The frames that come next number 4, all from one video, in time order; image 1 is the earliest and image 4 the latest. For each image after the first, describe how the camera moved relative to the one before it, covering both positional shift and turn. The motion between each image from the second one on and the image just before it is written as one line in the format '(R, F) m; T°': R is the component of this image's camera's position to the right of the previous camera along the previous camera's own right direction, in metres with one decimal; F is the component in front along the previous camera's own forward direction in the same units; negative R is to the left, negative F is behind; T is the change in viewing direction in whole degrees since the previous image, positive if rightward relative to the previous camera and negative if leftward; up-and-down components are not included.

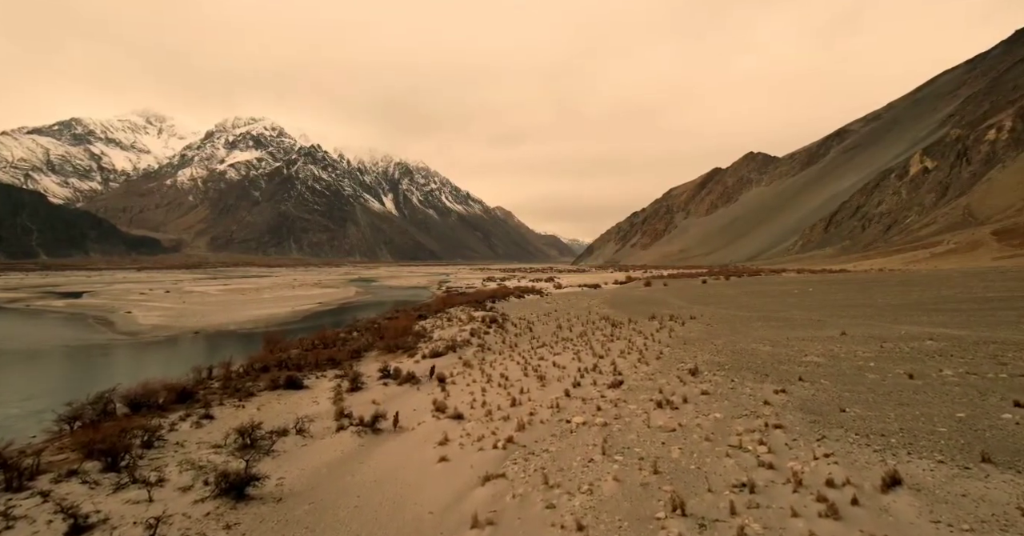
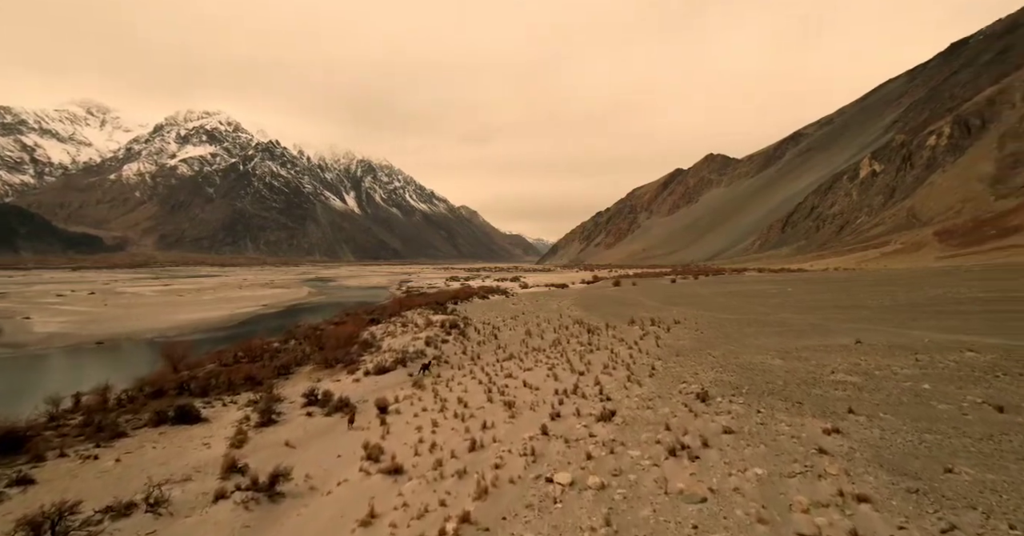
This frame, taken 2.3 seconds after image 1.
(+0.1, +2.9) m; +4°
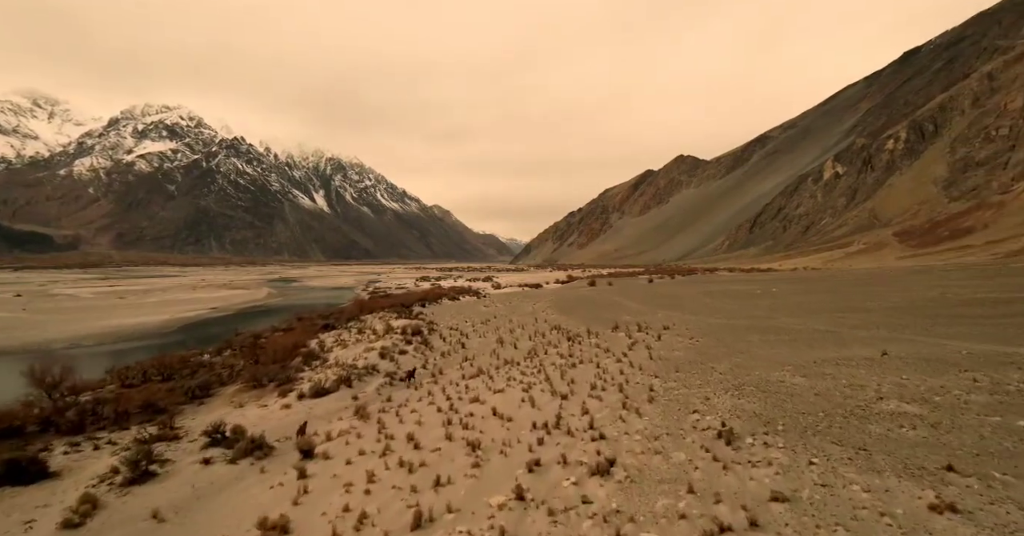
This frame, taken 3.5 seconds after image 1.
(+0.2, +2.6) m; +3°
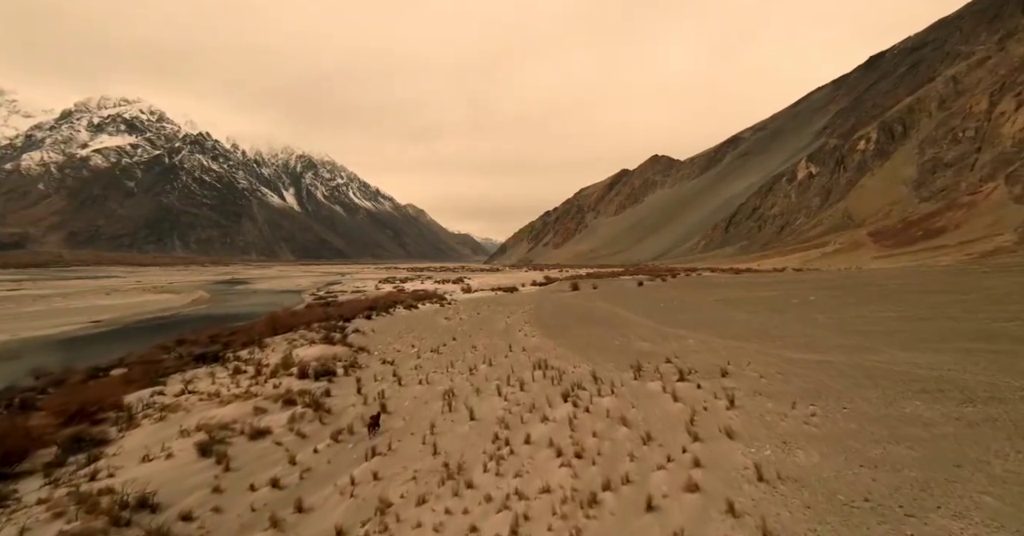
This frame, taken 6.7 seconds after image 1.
(+0.4, +7.9) m; +3°
